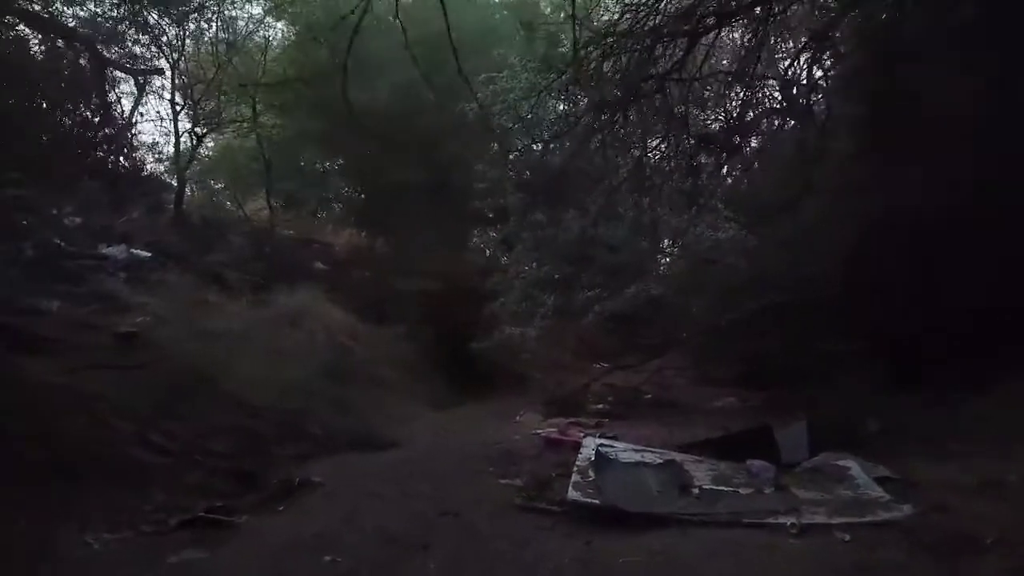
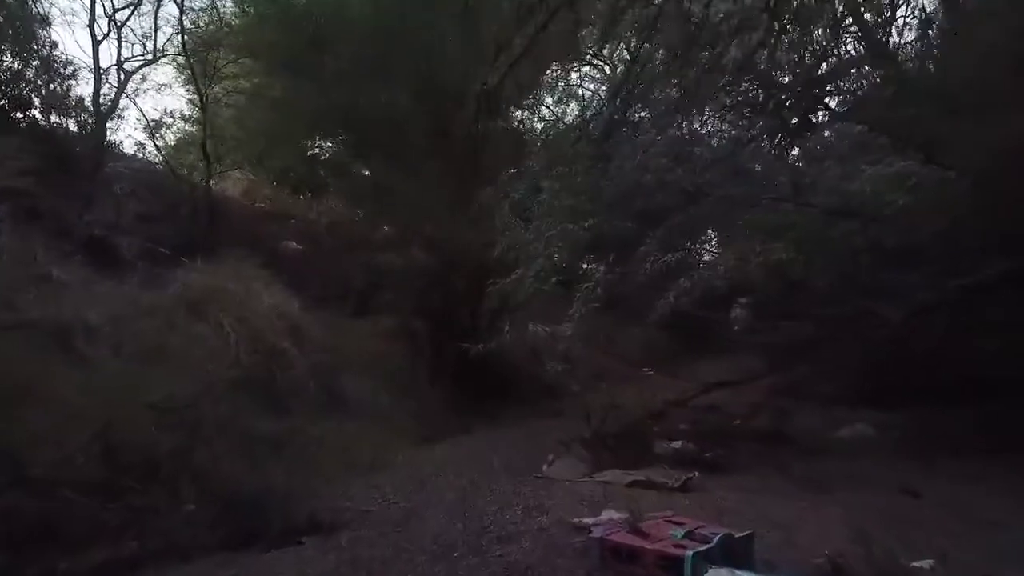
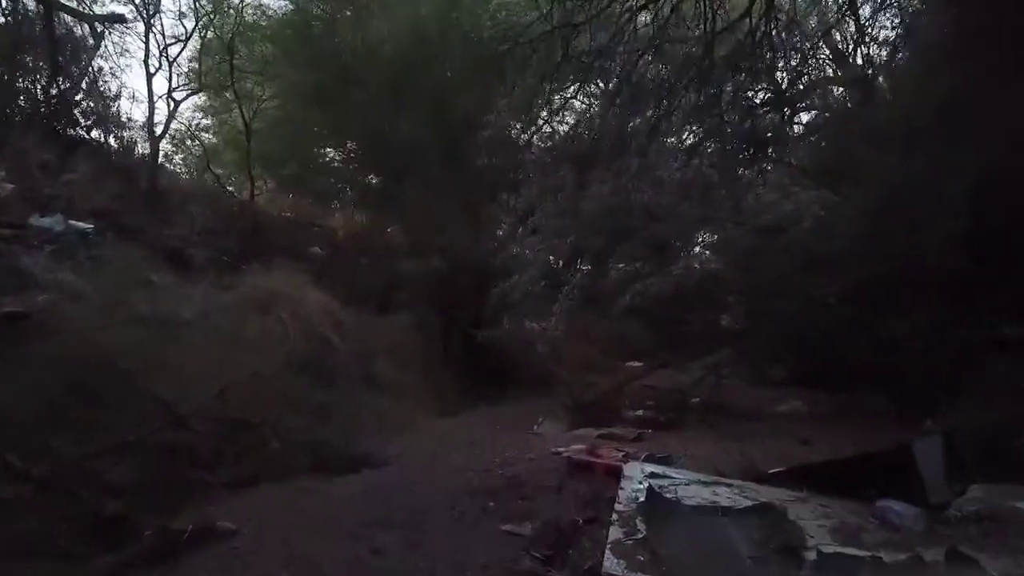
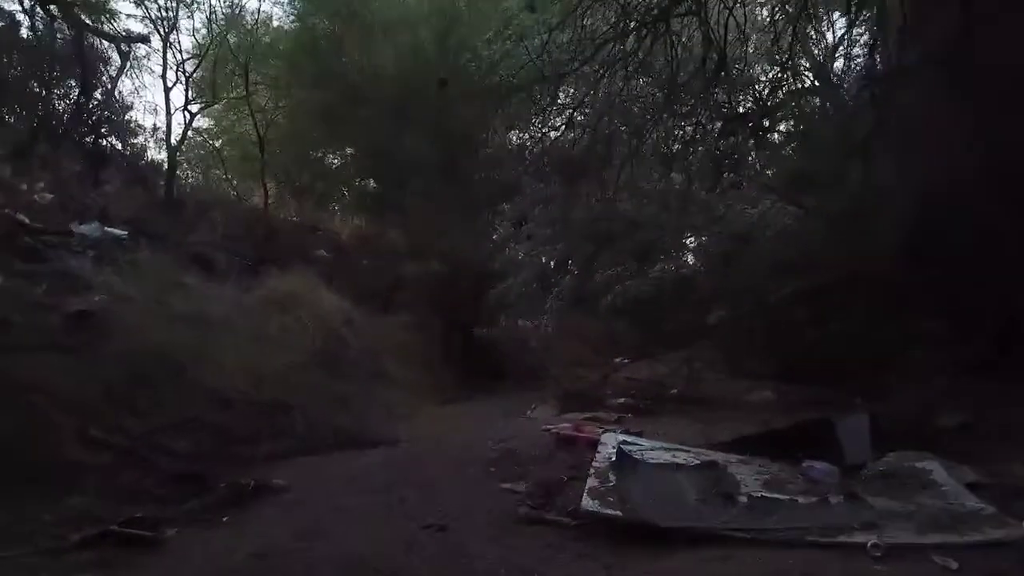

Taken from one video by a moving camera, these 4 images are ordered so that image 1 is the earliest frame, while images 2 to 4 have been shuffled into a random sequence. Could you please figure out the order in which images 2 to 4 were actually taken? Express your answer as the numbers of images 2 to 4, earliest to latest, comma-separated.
4, 3, 2
